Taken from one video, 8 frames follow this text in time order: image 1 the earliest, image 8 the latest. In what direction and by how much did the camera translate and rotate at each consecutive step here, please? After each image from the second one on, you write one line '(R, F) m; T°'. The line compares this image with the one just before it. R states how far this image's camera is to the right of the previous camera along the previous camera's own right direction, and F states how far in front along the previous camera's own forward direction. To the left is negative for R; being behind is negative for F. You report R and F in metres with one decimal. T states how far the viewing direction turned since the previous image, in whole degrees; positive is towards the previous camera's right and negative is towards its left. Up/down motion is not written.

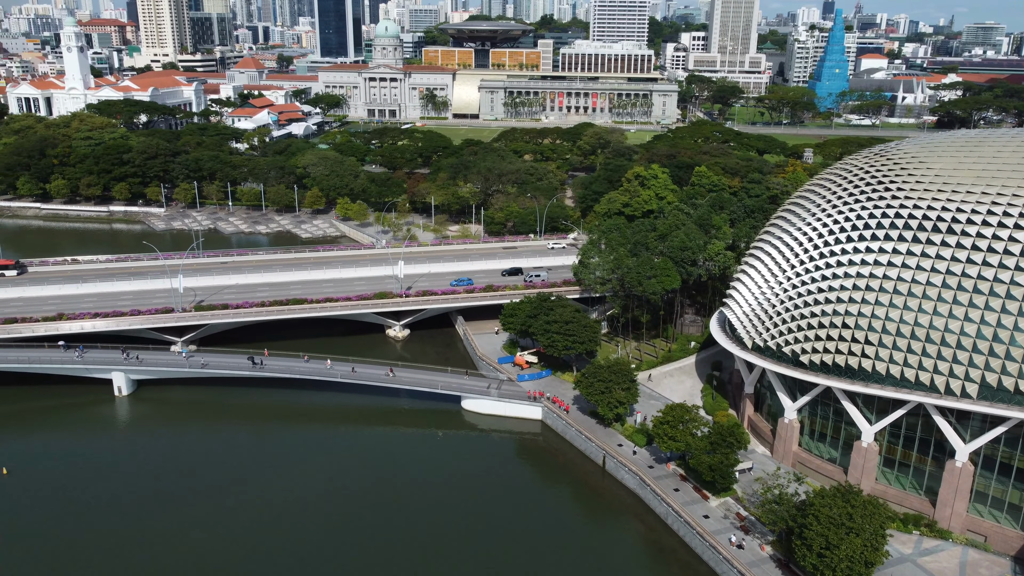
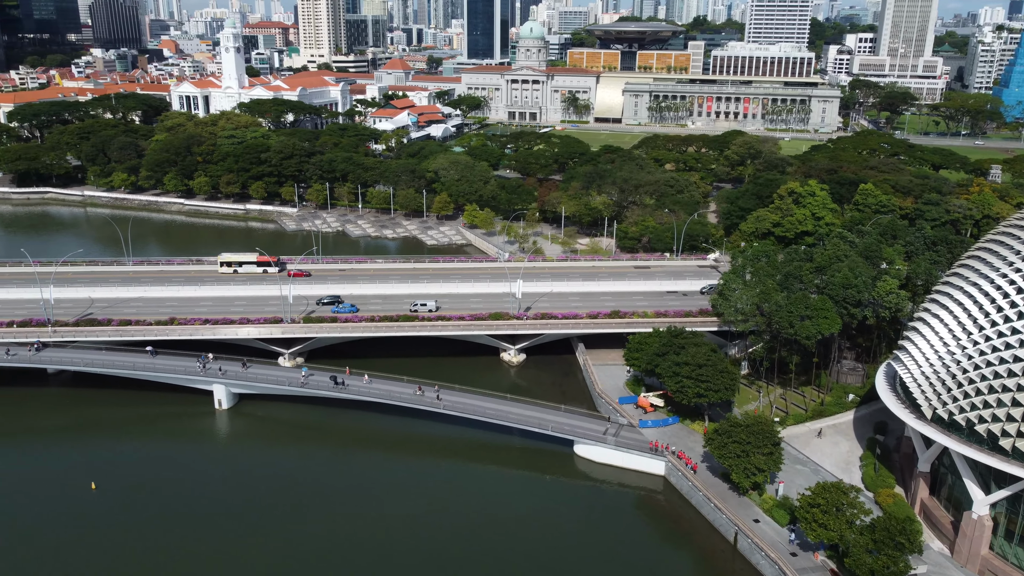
(+0.5, +5.6) m; -10°
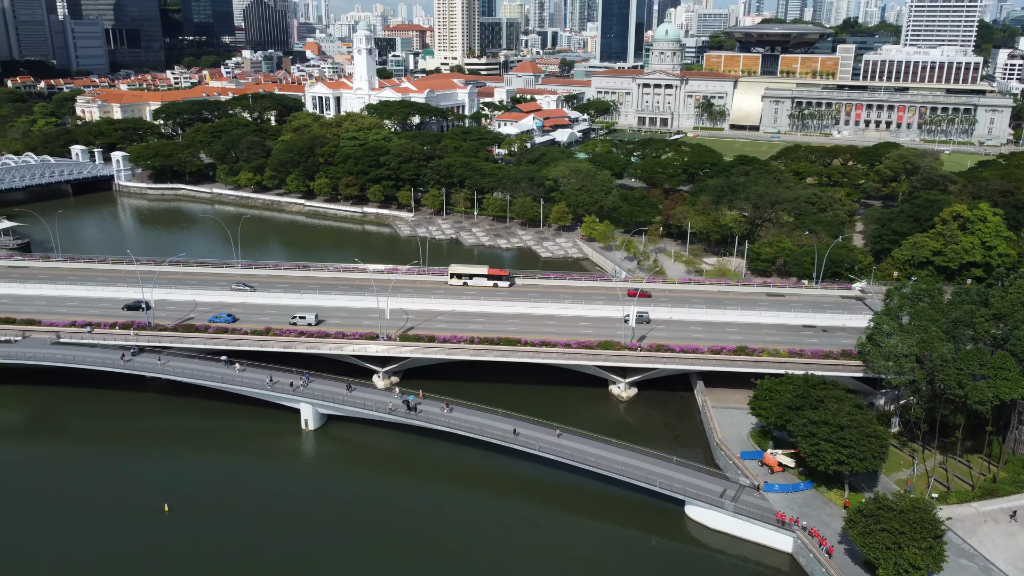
(+0.6, +4.9) m; -9°
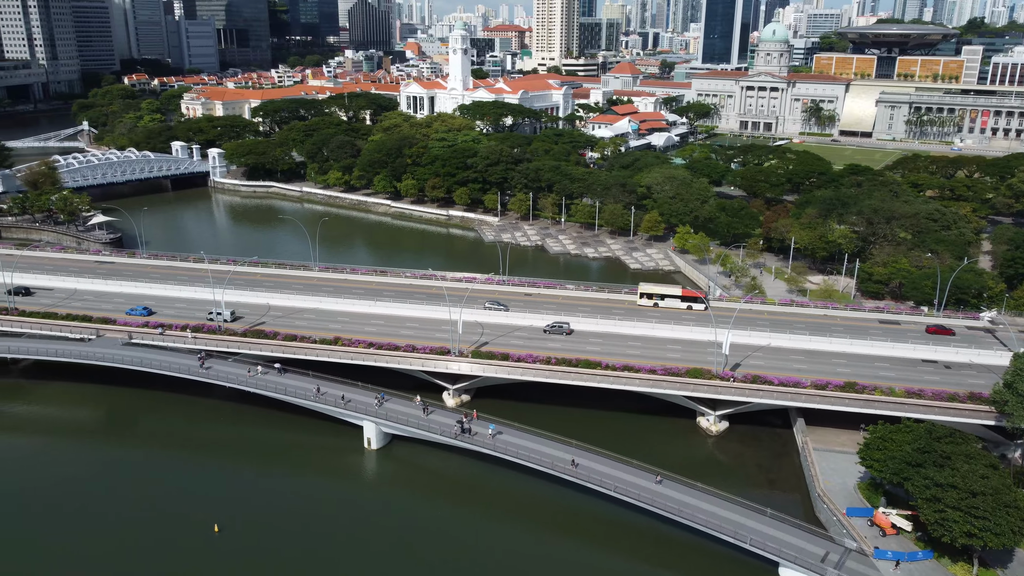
(+0.5, +3.7) m; -6°
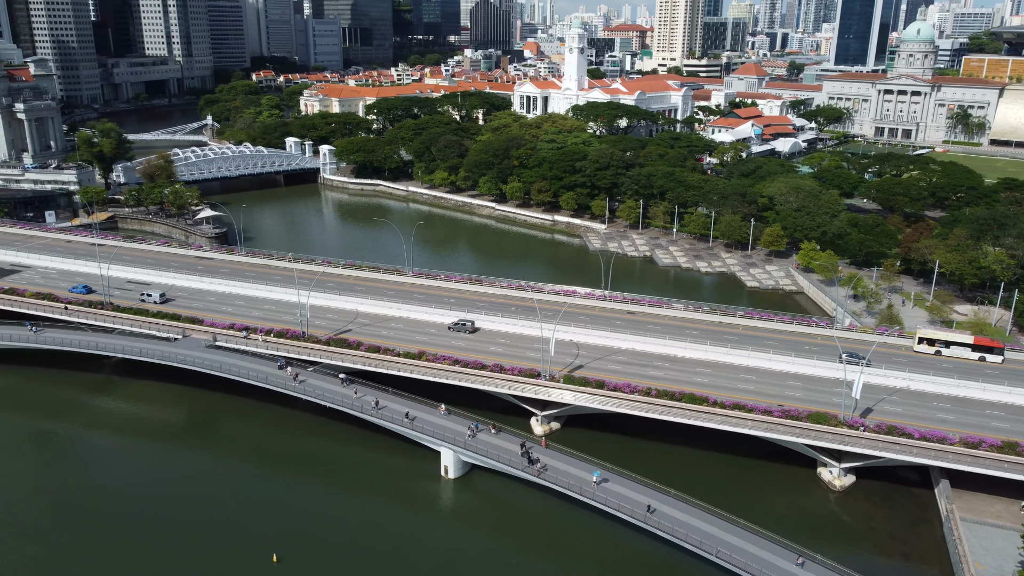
(+0.6, +4.3) m; -8°
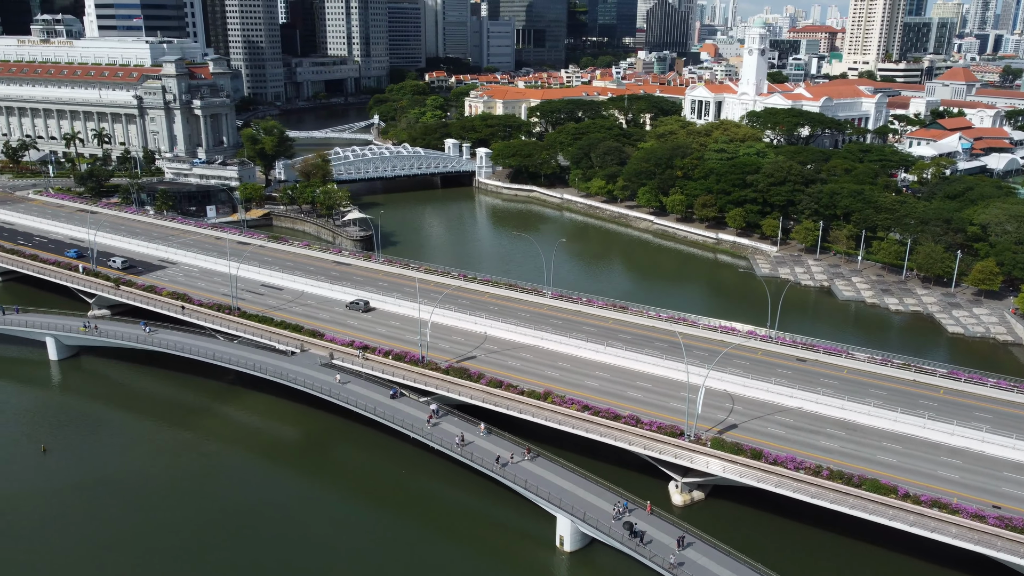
(+0.8, +6.3) m; -11°
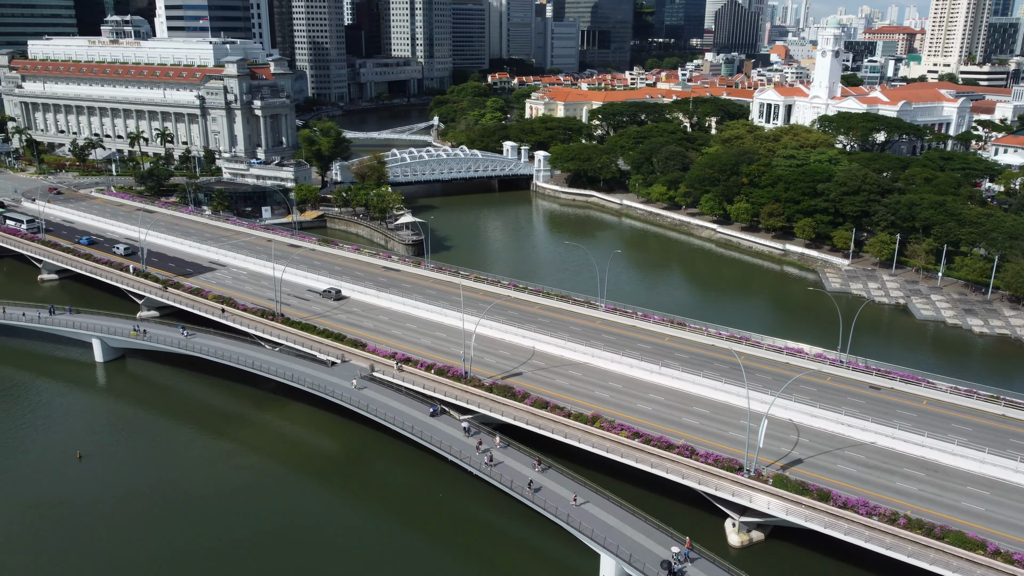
(+0.5, +2.5) m; -4°
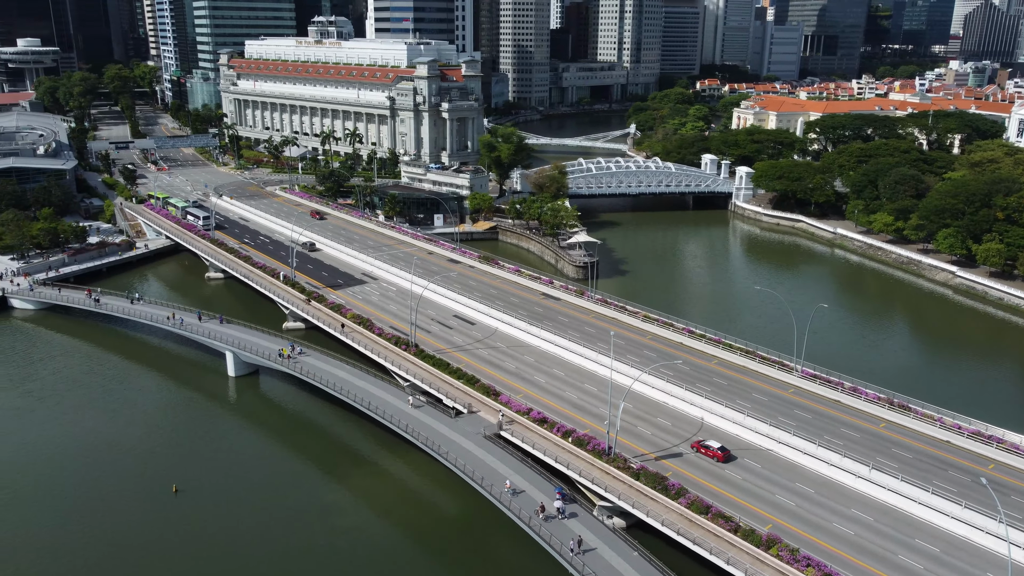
(+1.2, +8.6) m; -14°
